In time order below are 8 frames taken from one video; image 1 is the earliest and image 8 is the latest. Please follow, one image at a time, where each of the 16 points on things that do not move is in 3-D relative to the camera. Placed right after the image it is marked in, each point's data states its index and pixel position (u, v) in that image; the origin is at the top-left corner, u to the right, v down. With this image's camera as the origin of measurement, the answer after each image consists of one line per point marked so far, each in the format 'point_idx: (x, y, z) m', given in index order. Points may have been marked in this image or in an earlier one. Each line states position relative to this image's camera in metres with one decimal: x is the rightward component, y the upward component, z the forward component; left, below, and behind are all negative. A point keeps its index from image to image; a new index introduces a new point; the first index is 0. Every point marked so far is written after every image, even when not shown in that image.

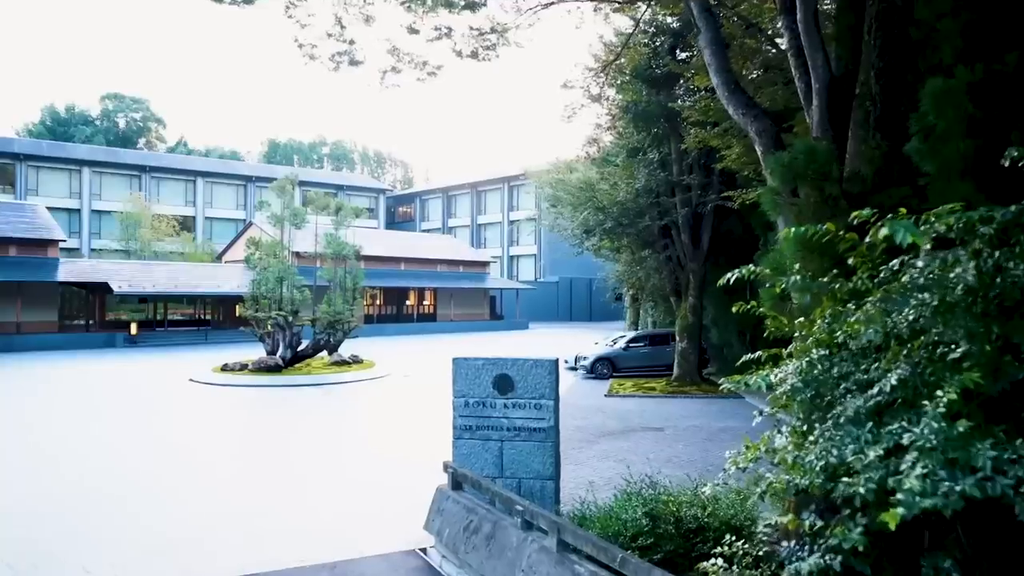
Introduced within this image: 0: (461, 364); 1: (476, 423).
0: (-0.5, -0.8, +7.9) m
1: (-0.4, -1.4, +7.9) m
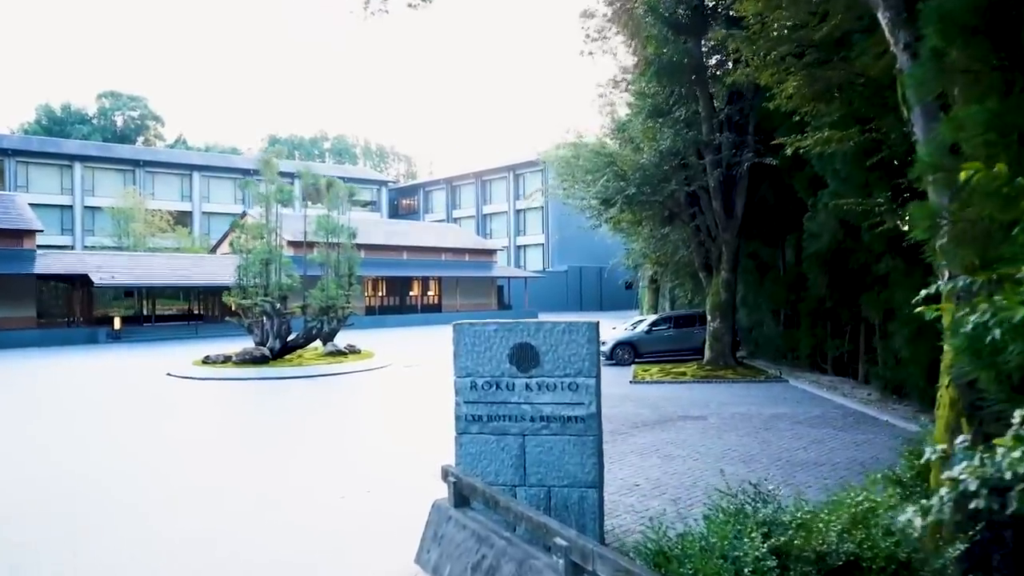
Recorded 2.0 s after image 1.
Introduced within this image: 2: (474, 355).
0: (-0.4, -0.3, +5.8) m
1: (-0.2, -0.9, +5.7) m
2: (-0.3, -0.5, +5.7) m
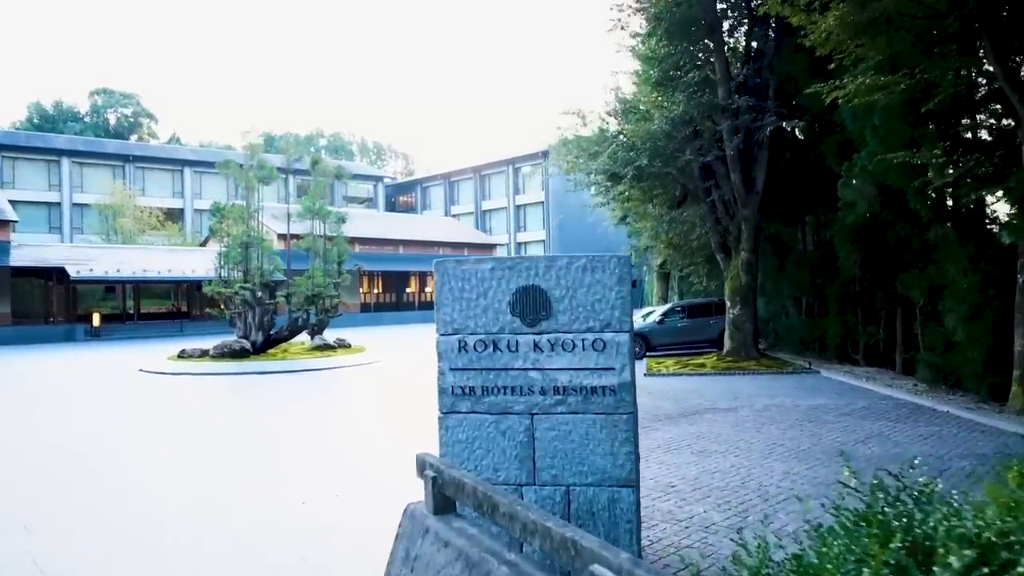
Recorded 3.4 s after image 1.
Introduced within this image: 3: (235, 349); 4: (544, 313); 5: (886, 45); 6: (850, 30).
0: (-0.4, +0.1, +4.2) m
1: (-0.2, -0.5, +4.2) m
2: (-0.3, -0.1, +4.2) m
3: (-6.9, -1.4, +18.8) m
4: (+0.2, -0.1, +4.1) m
5: (+4.7, +3.0, +9.5) m
6: (+4.3, +3.2, +9.6) m
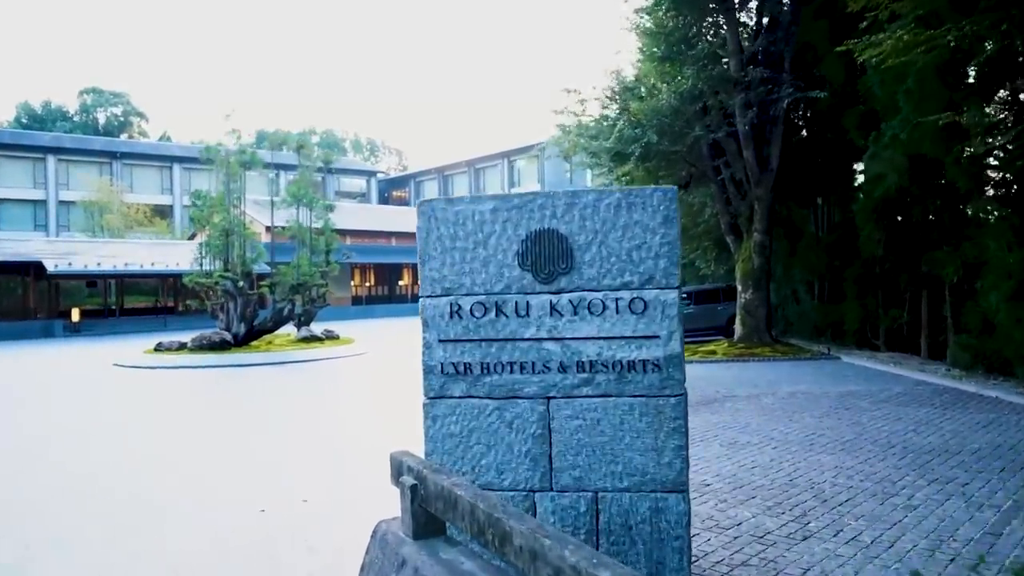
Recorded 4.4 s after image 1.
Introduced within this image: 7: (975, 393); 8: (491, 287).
0: (-0.3, +0.3, +3.2) m
1: (-0.1, -0.3, +3.2) m
2: (-0.2, +0.1, +3.2) m
3: (-6.9, -1.2, +17.8) m
4: (+0.2, +0.1, +3.1) m
5: (+4.7, +3.3, +8.5) m
6: (+4.2, +3.5, +8.6) m
7: (+5.6, -1.3, +9.2) m
8: (-0.1, 0.0, +3.2) m
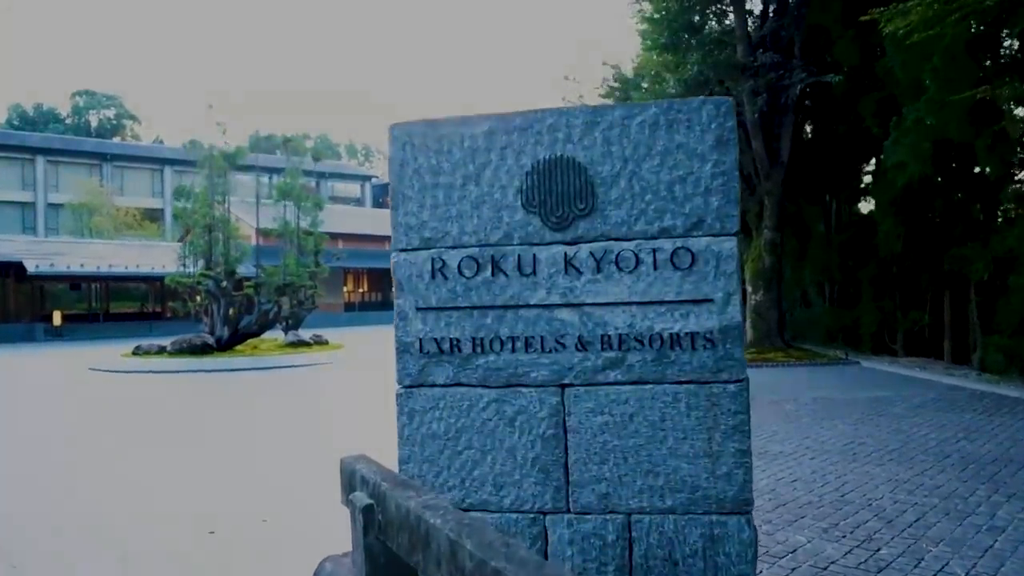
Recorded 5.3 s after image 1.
0: (-0.3, +0.5, +2.4) m
1: (-0.1, -0.1, +2.4) m
2: (-0.2, +0.3, +2.4) m
3: (-7.0, -1.2, +16.9) m
4: (+0.2, +0.2, +2.3) m
5: (+4.7, +3.4, +7.8) m
6: (+4.2, +3.6, +7.9) m
7: (+5.6, -1.2, +8.4) m
8: (-0.1, +0.2, +2.4) m
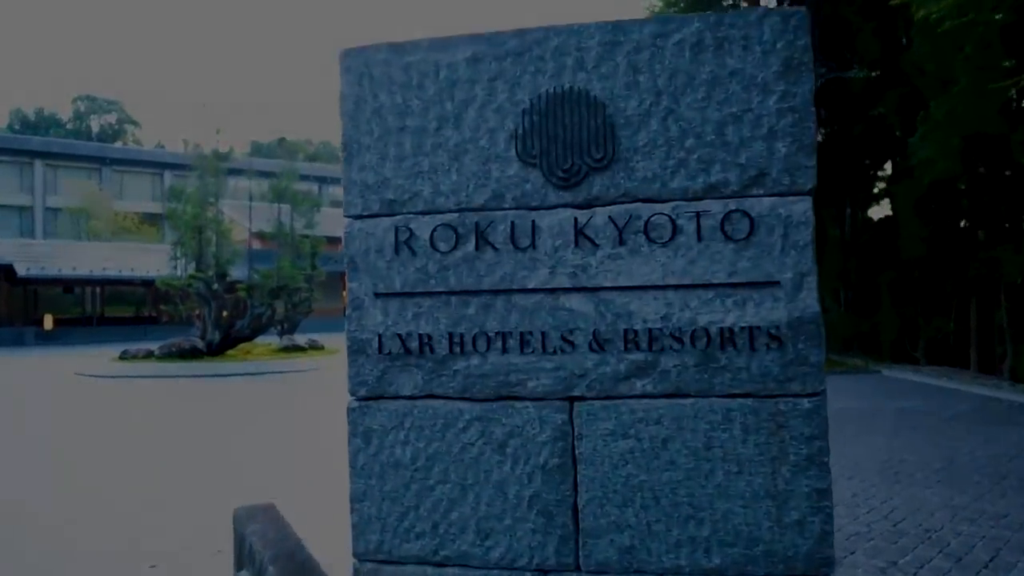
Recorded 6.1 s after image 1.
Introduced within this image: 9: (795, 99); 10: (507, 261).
0: (-0.3, +0.5, +1.8) m
1: (-0.2, -0.1, +1.8) m
2: (-0.2, +0.3, +1.8) m
3: (-6.9, -1.3, +16.3) m
4: (+0.2, +0.3, +1.7) m
5: (+4.7, +3.4, +7.2) m
6: (+4.2, +3.6, +7.3) m
7: (+5.6, -1.2, +7.8) m
8: (-0.1, +0.2, +1.8) m
9: (+0.6, +0.4, +1.7) m
10: (0.0, +0.1, +1.7) m
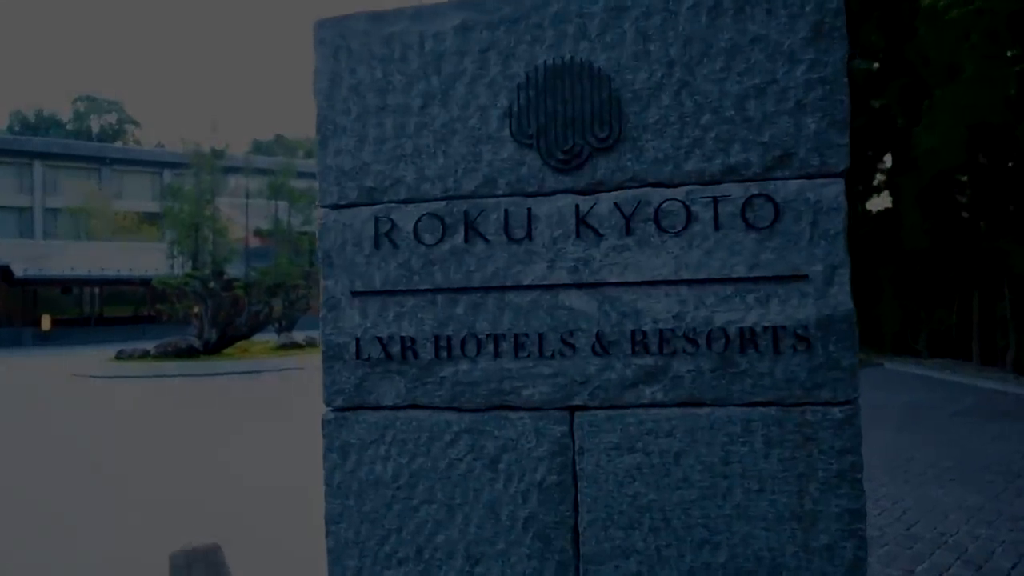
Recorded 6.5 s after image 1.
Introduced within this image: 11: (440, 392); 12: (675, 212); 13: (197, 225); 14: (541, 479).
0: (-0.4, +0.5, +1.6) m
1: (-0.2, -0.1, +1.6) m
2: (-0.3, +0.3, +1.6) m
3: (-6.9, -1.3, +16.2) m
4: (+0.2, +0.3, +1.5) m
5: (+4.7, +3.4, +7.0) m
6: (+4.2, +3.6, +7.1) m
7: (+5.6, -1.2, +7.6) m
8: (-0.1, +0.2, +1.6) m
9: (+0.6, +0.4, +1.5) m
10: (0.0, +0.1, +1.6) m
11: (-0.1, -0.2, +1.6) m
12: (+0.3, +0.1, +1.5) m
13: (-7.0, +1.3, +17.3) m
14: (+0.1, -0.4, +1.6) m
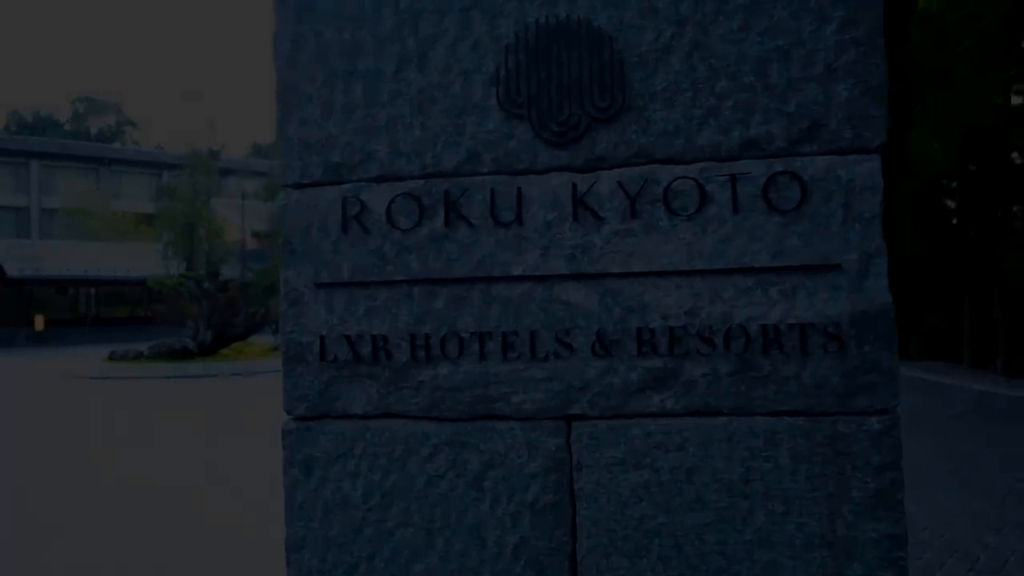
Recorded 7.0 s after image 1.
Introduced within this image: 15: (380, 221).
0: (-0.4, +0.5, +1.4) m
1: (-0.2, -0.1, +1.4) m
2: (-0.3, +0.4, +1.4) m
3: (-7.0, -1.3, +15.9) m
4: (+0.2, +0.3, +1.3) m
5: (+4.6, +3.4, +6.8) m
6: (+4.2, +3.6, +6.9) m
7: (+5.5, -1.2, +7.4) m
8: (-0.1, +0.2, +1.4) m
9: (+0.6, +0.4, +1.3) m
10: (0.0, +0.1, +1.4) m
11: (-0.2, -0.2, +1.4) m
12: (+0.3, +0.2, +1.3) m
13: (-7.0, +1.3, +17.1) m
14: (0.0, -0.4, +1.4) m
15: (-0.2, +0.1, +1.4) m
